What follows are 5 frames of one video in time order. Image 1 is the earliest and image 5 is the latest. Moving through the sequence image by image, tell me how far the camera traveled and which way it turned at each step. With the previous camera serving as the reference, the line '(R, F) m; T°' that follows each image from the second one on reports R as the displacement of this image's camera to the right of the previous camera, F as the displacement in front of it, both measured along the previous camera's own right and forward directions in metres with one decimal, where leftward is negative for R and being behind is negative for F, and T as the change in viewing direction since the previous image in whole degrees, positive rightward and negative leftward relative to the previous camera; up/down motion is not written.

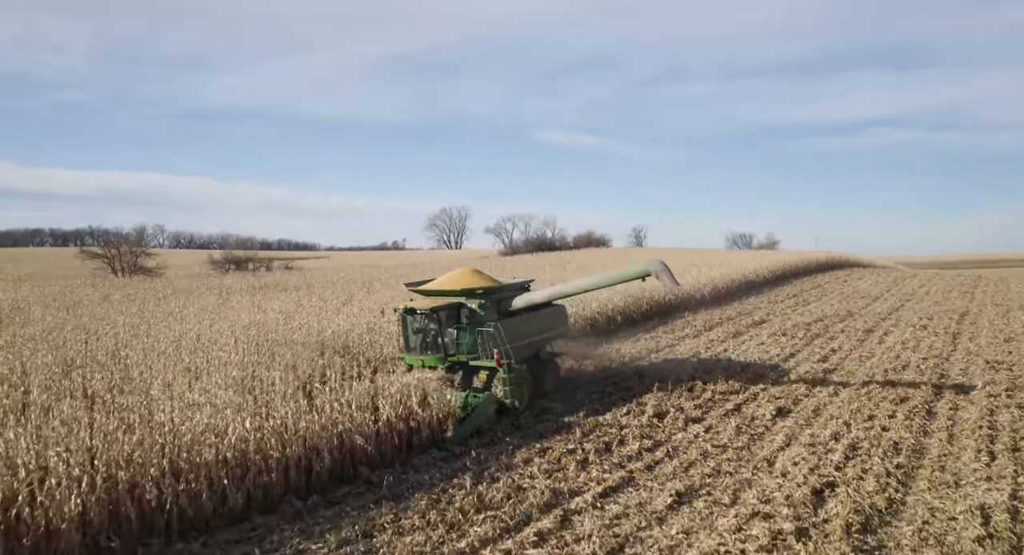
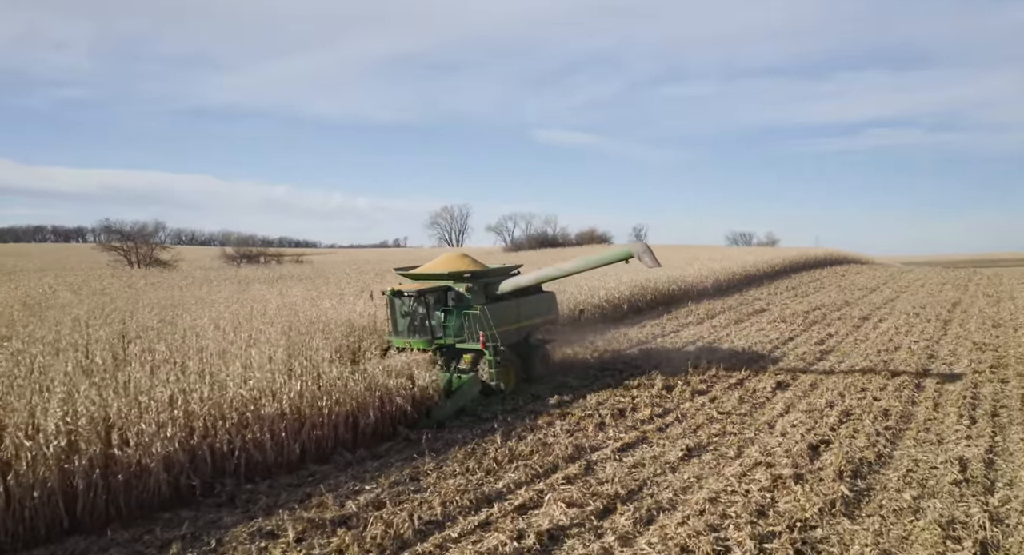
(-0.3, -0.6) m; 0°
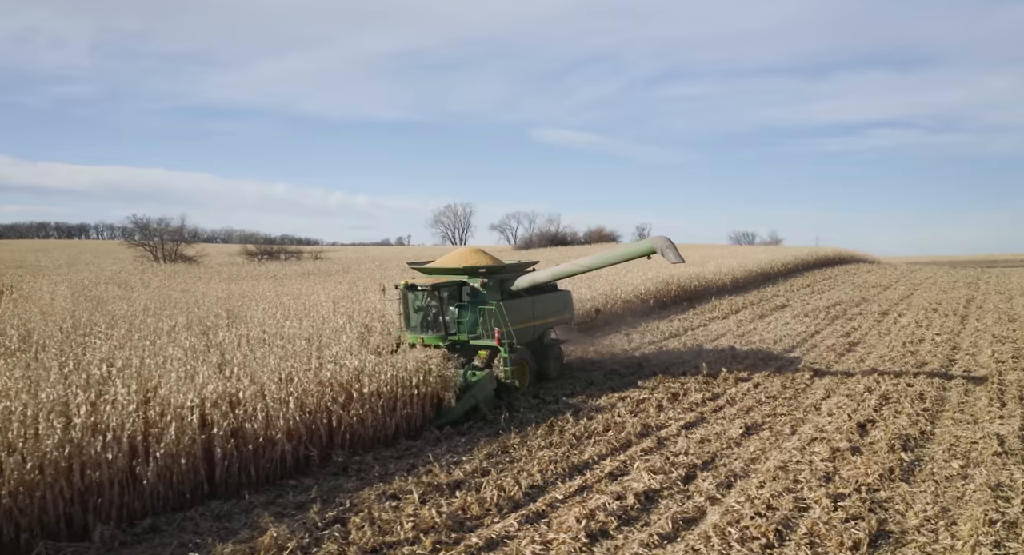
(-0.8, -0.6) m; 0°
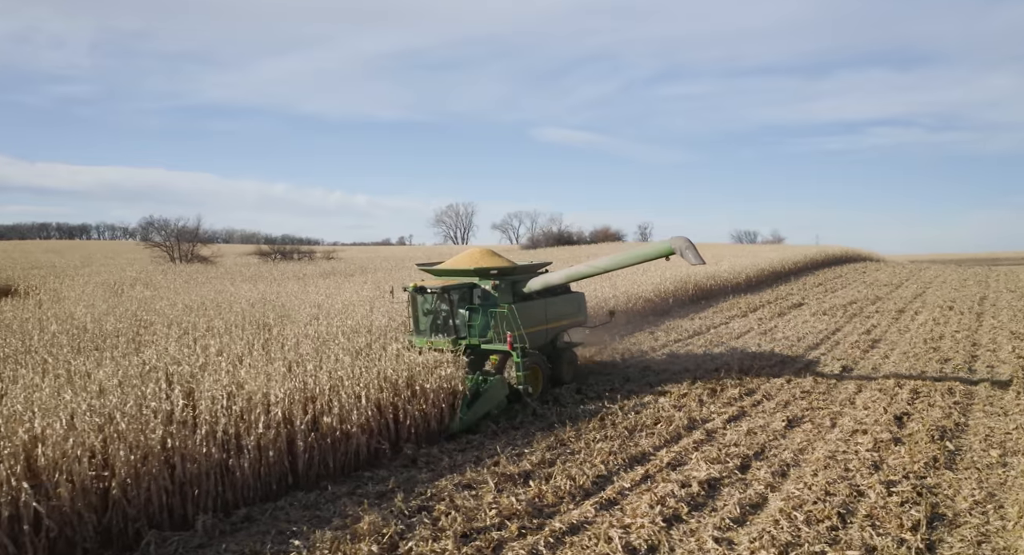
(-0.6, -0.3) m; 0°
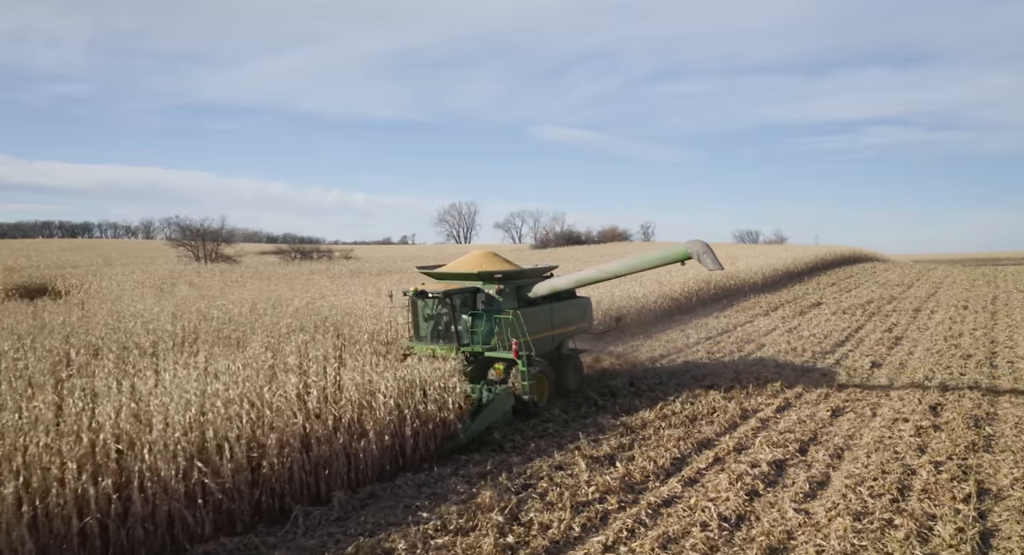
(-0.8, -0.6) m; 0°
